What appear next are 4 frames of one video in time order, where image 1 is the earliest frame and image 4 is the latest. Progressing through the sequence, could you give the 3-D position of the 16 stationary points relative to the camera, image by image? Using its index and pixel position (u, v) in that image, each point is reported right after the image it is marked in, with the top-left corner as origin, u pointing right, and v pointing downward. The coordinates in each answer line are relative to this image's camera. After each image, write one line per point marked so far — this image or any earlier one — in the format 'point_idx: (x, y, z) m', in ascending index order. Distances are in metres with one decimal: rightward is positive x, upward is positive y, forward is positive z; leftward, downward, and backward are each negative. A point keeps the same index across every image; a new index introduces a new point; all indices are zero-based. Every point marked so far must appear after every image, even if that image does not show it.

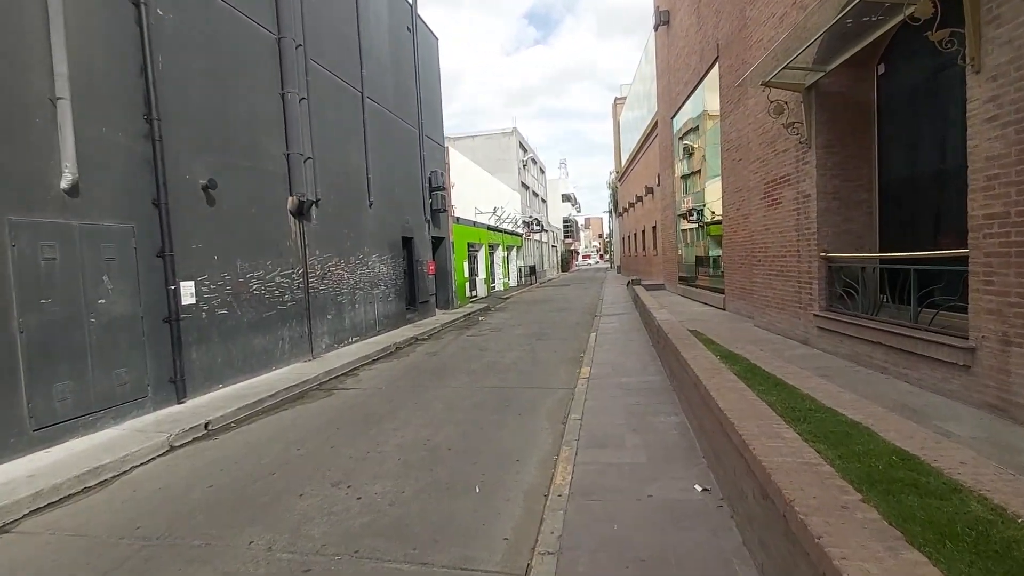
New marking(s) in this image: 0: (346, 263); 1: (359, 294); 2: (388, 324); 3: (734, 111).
0: (-4.4, +0.6, +13.5) m
1: (-4.2, -0.2, +14.1) m
2: (-3.8, -1.1, +15.8) m
3: (+4.5, +3.6, +10.2) m
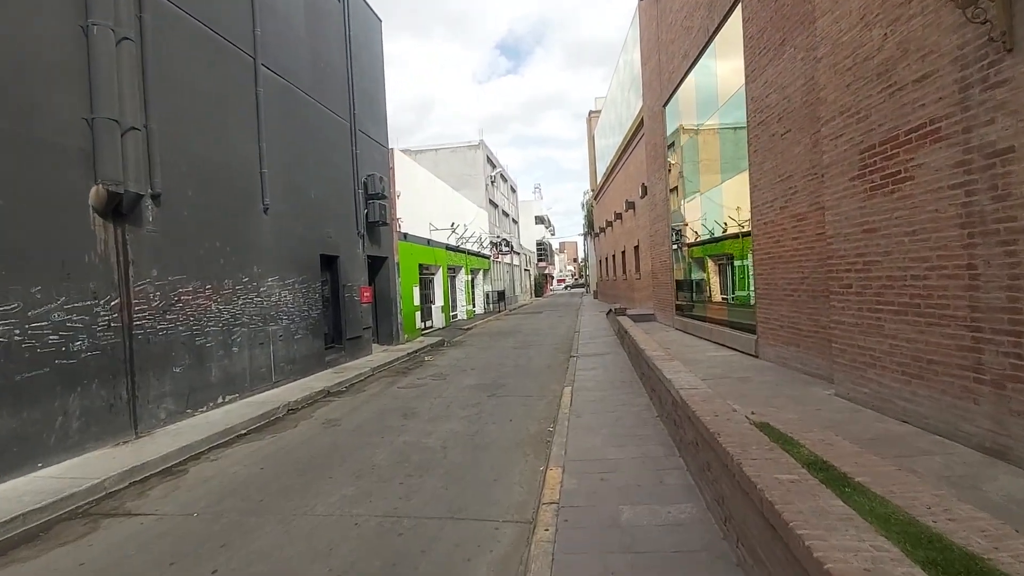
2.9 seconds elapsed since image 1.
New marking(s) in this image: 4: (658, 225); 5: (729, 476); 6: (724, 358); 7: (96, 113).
0: (-5.5, -0.1, +9.4) m
1: (-5.3, -0.9, +10.0) m
2: (-5.0, -1.9, +11.7) m
3: (+3.5, +3.1, +6.8) m
4: (+4.4, +1.9, +15.3) m
5: (+1.5, -1.3, +3.4) m
6: (+3.3, -1.1, +8.0) m
7: (-5.8, +2.4, +7.1) m
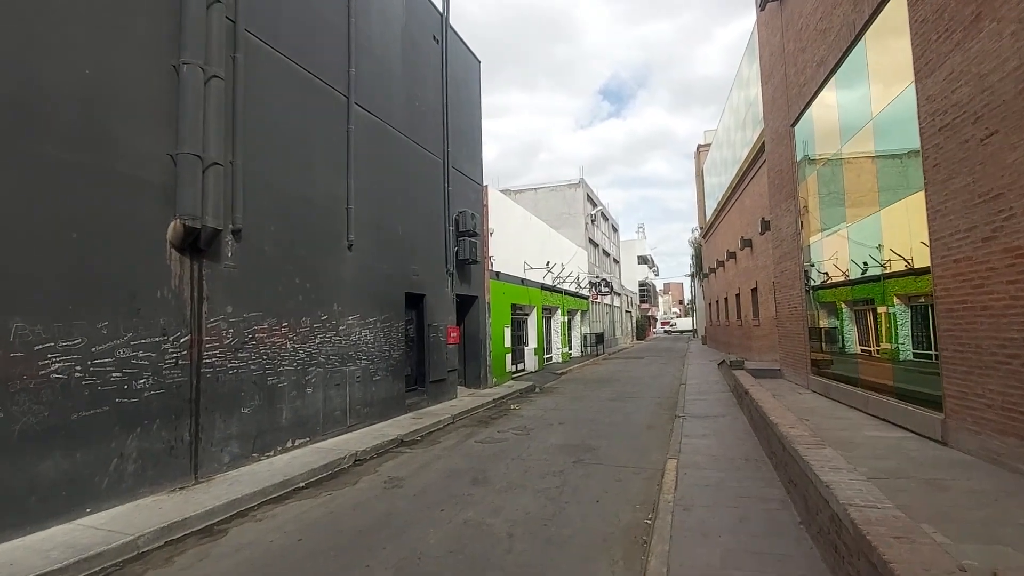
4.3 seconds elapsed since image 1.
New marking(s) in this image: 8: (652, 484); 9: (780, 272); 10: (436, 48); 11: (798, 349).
0: (-3.9, -0.7, +9.1) m
1: (-3.7, -1.6, +9.6) m
2: (-3.1, -2.8, +11.0) m
3: (+4.5, +2.5, +5.0) m
4: (+7.0, +0.6, +13.0) m
5: (+1.7, -1.6, +1.8) m
6: (+4.4, -1.8, +5.9) m
7: (-4.6, +2.0, +7.1) m
8: (+1.9, -2.6, +6.9) m
9: (+7.1, +0.4, +13.5) m
10: (-2.2, +7.0, +14.7) m
11: (+6.9, -1.5, +12.3) m
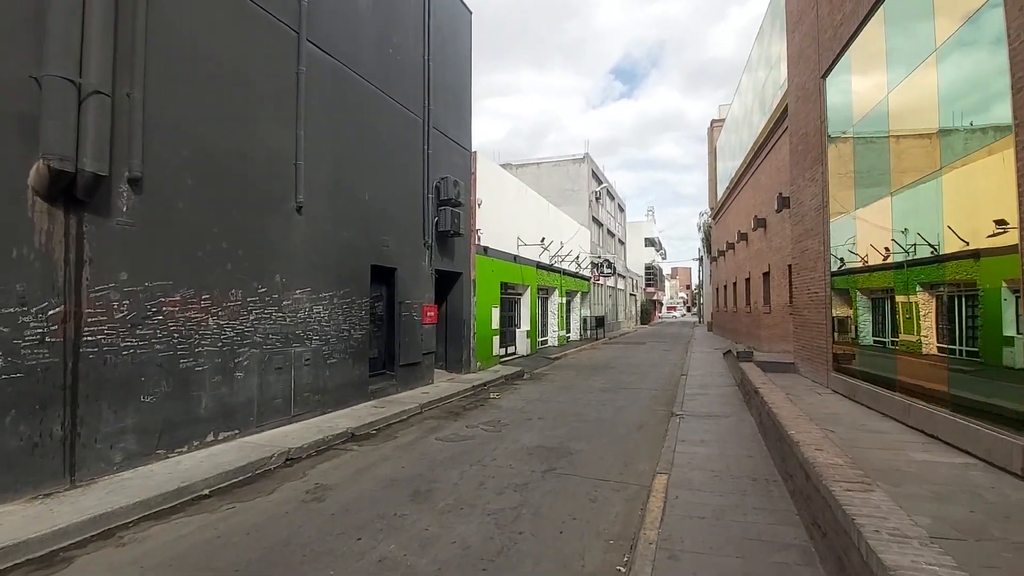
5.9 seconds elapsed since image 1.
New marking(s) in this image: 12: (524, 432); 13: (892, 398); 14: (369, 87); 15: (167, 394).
0: (-4.4, -0.2, +7.7) m
1: (-4.2, -1.1, +8.2) m
2: (-3.6, -2.2, +9.7) m
3: (+4.0, +2.6, +3.3) m
4: (+6.6, +1.0, +11.4) m
5: (+1.1, -1.5, +0.3) m
6: (+3.8, -1.6, +4.4) m
7: (-5.1, +2.4, +5.6) m
8: (+1.3, -2.4, +5.5) m
9: (+6.7, +0.8, +11.9) m
10: (-2.5, +7.6, +13.0) m
11: (+6.4, -1.1, +10.7) m
12: (+0.2, -2.6, +9.1) m
13: (+5.3, -1.5, +7.1) m
14: (-3.2, +4.4, +11.1) m
15: (-4.7, -1.4, +6.9) m
